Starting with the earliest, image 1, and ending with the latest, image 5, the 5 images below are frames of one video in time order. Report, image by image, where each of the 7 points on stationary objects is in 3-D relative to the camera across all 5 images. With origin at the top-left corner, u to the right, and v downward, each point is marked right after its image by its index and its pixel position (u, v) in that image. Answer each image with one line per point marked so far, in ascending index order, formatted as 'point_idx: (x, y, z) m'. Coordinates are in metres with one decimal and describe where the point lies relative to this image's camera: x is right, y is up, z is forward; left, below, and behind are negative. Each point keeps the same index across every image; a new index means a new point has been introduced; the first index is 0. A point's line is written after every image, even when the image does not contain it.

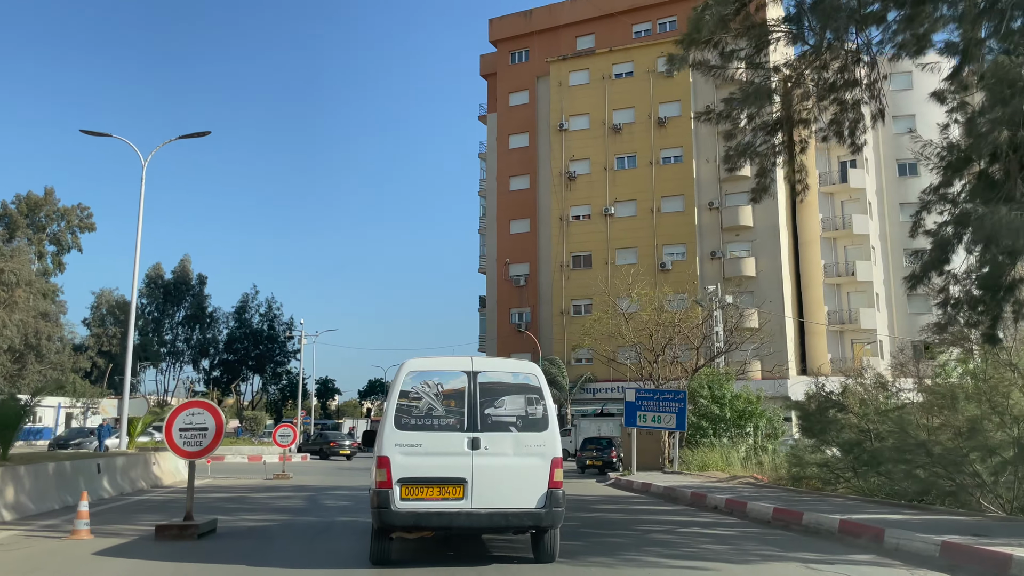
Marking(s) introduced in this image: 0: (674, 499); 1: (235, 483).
0: (+2.9, -3.7, +14.1) m
1: (-6.7, -4.7, +18.8) m
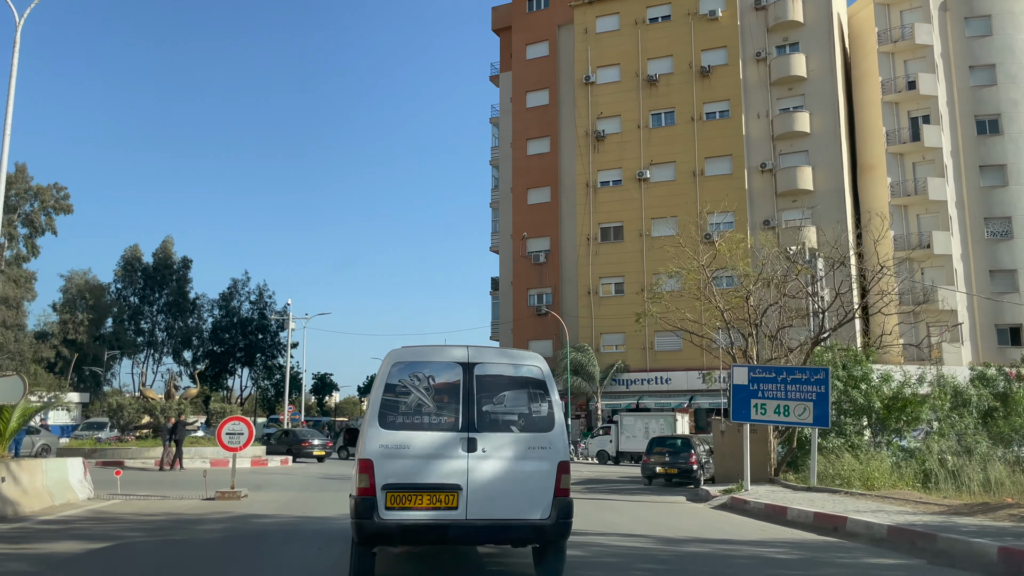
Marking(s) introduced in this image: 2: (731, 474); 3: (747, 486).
0: (+3.9, -2.5, +7.5) m
1: (-5.6, -3.4, +12.3) m
2: (+4.7, -4.0, +16.8) m
3: (+4.3, -3.6, +14.3) m
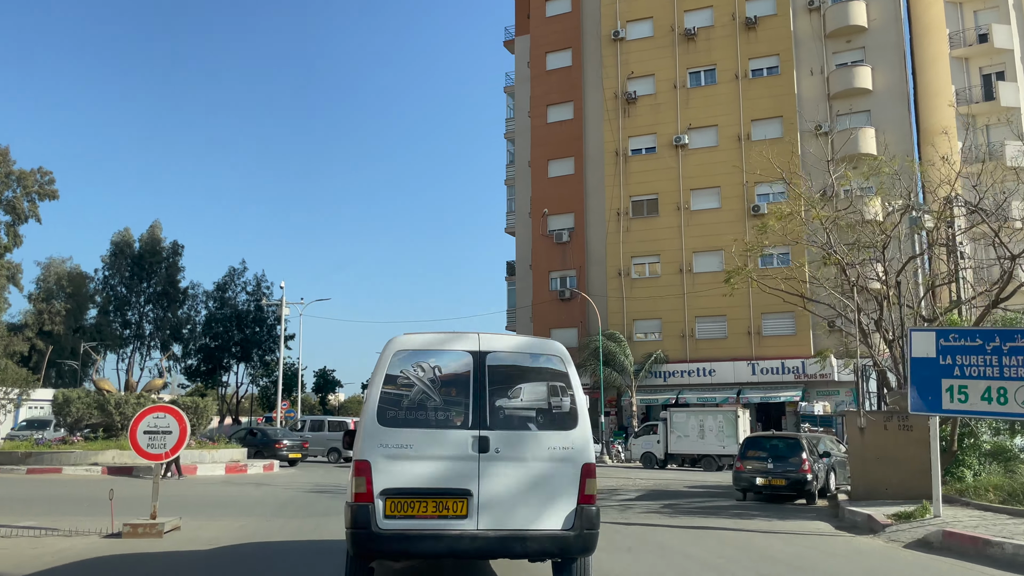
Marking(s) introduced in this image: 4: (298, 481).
0: (+4.7, -1.6, +2.7) m
1: (-4.8, -2.5, +7.5) m
2: (+5.6, -3.0, +12.0) m
3: (+5.1, -2.7, +9.5) m
4: (-5.2, -4.8, +19.6) m
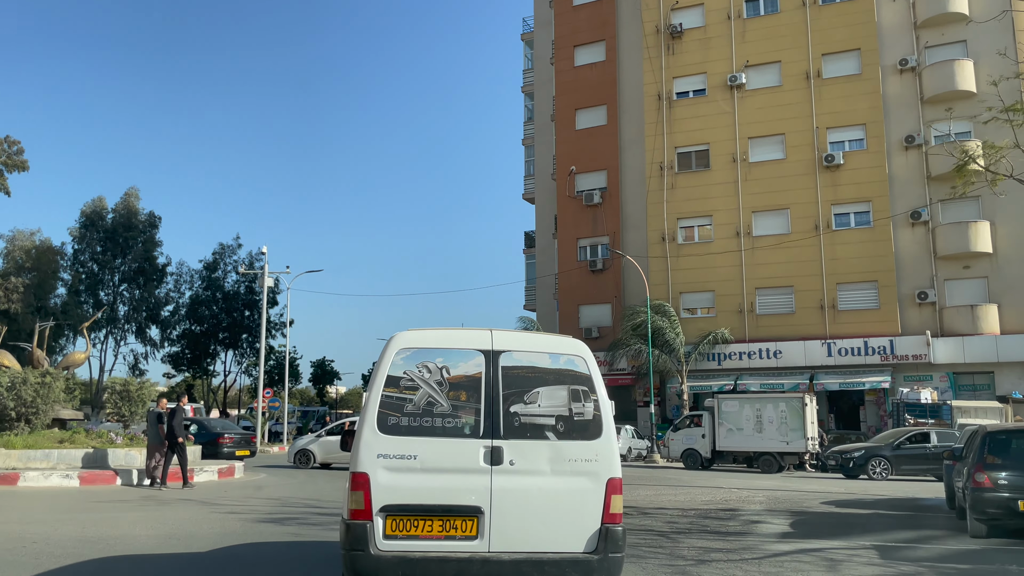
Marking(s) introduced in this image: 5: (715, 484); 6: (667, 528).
0: (+5.5, -0.5, -3.1) m
1: (-3.9, -1.4, +1.7) m
2: (+6.5, -1.9, +6.2) m
3: (+6.0, -1.5, +3.7) m
4: (-4.3, -3.6, +13.8) m
5: (+4.0, -3.8, +15.5) m
6: (+1.8, -2.9, +9.5) m
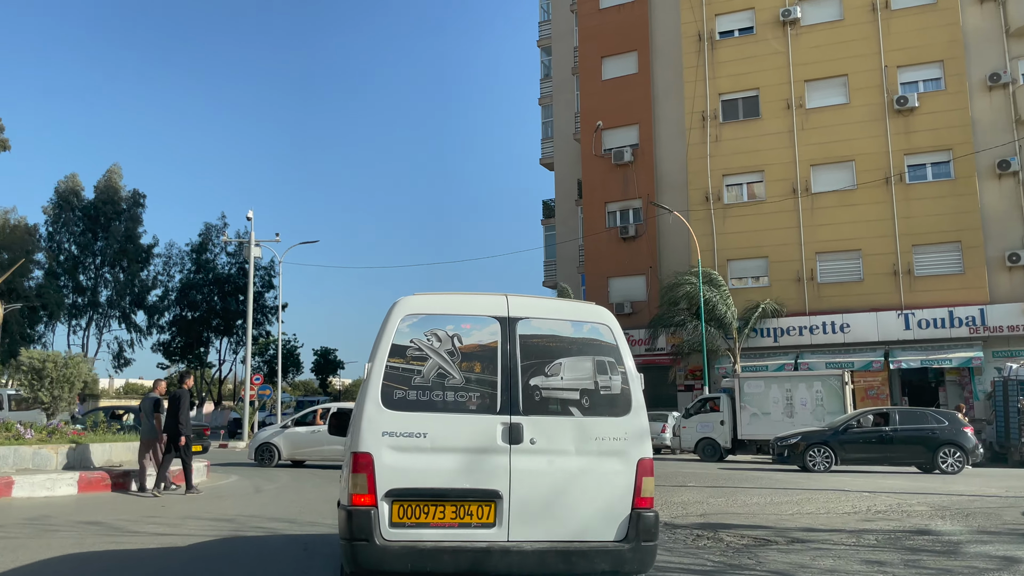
0: (+6.1, +0.3, -7.1) m
1: (-3.3, -0.7, -2.2) m
2: (+7.1, -1.0, +2.2) m
3: (+6.6, -0.7, -0.3) m
4: (-3.6, -2.7, +9.9) m
5: (+4.8, -2.9, +11.5) m
6: (+2.5, -2.0, +5.5) m
